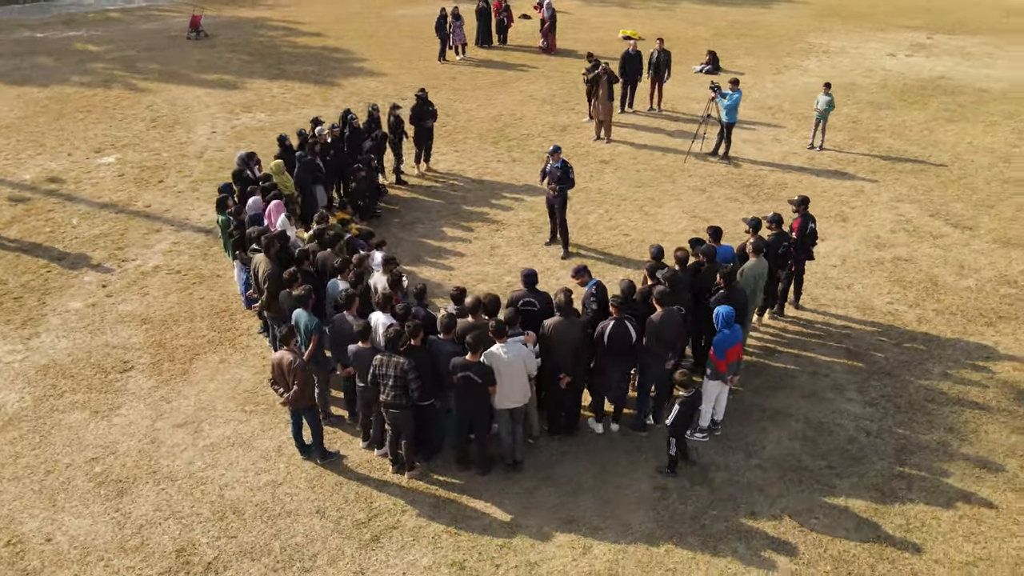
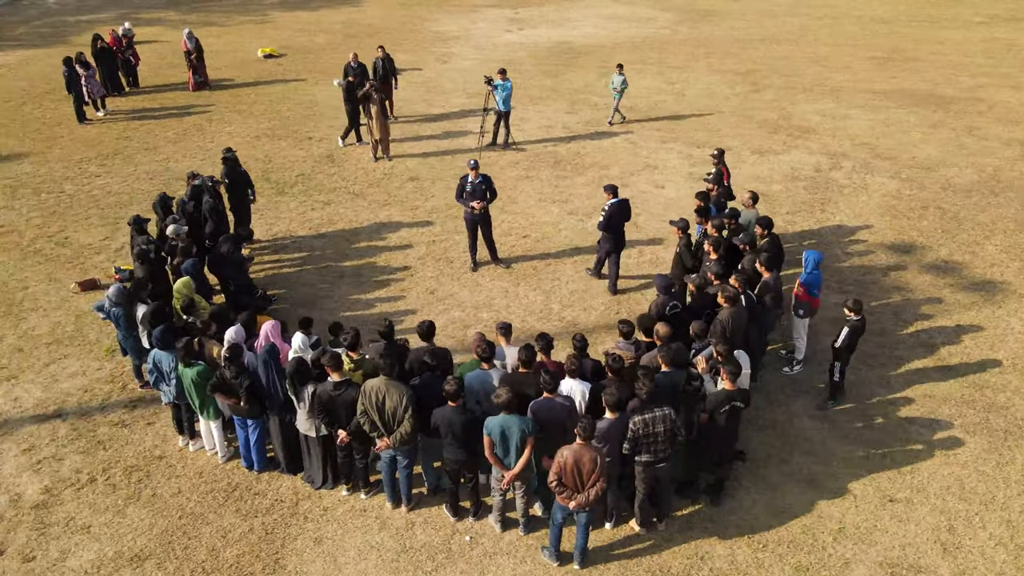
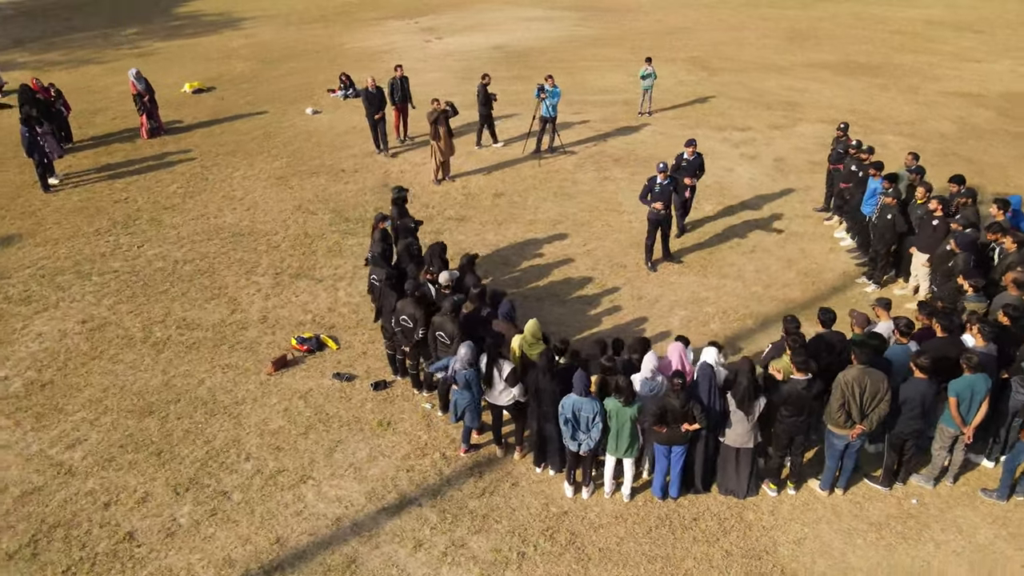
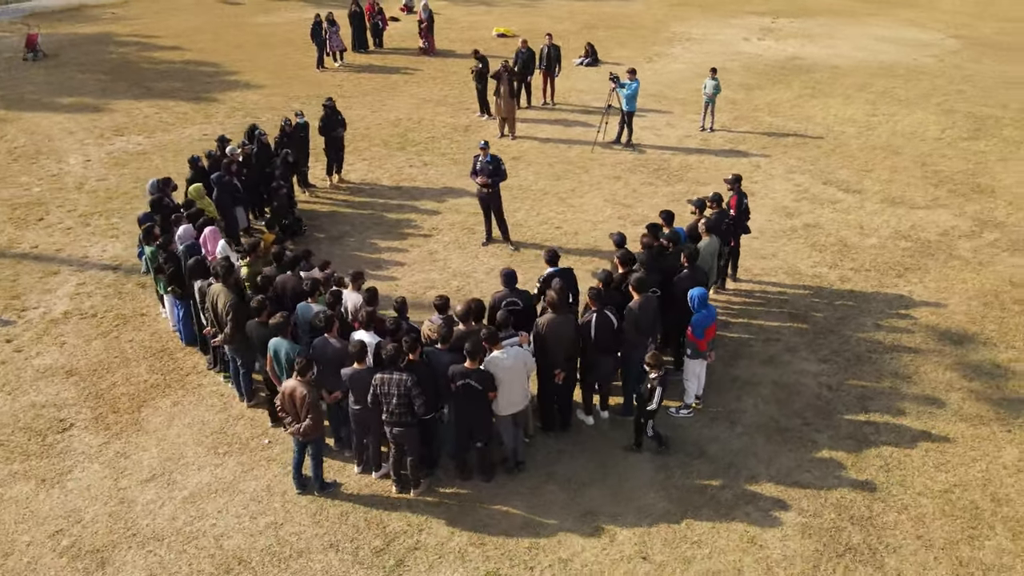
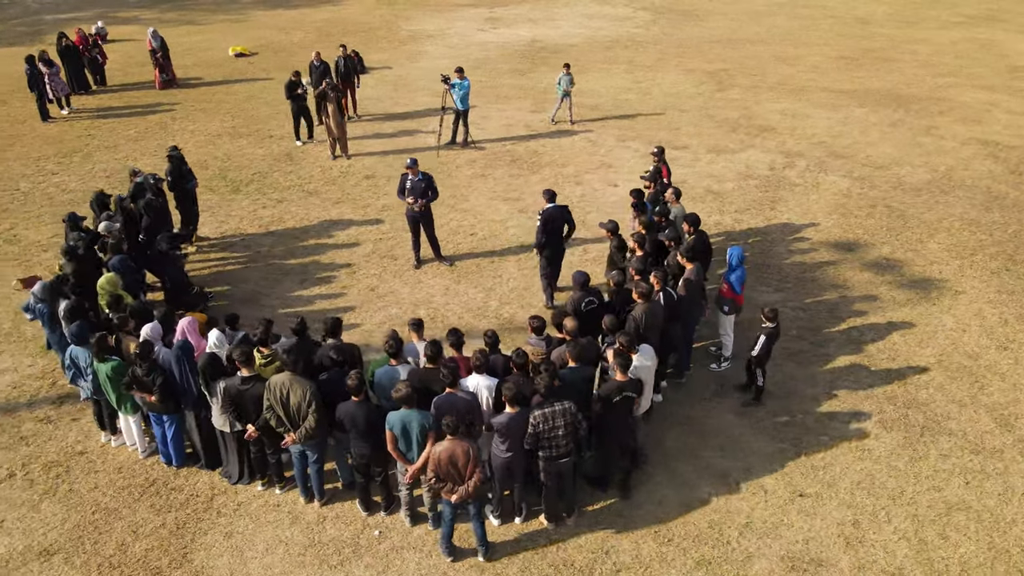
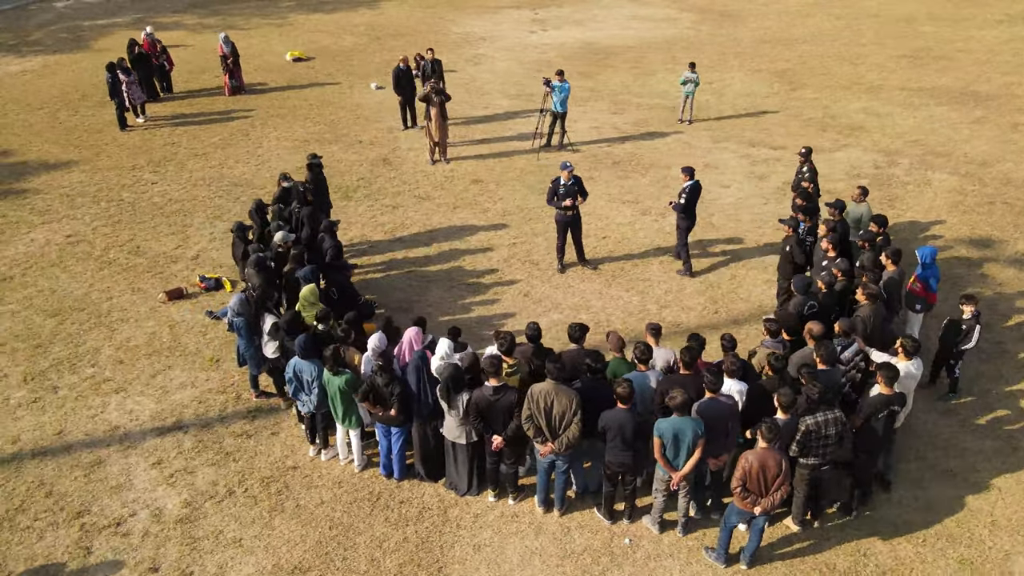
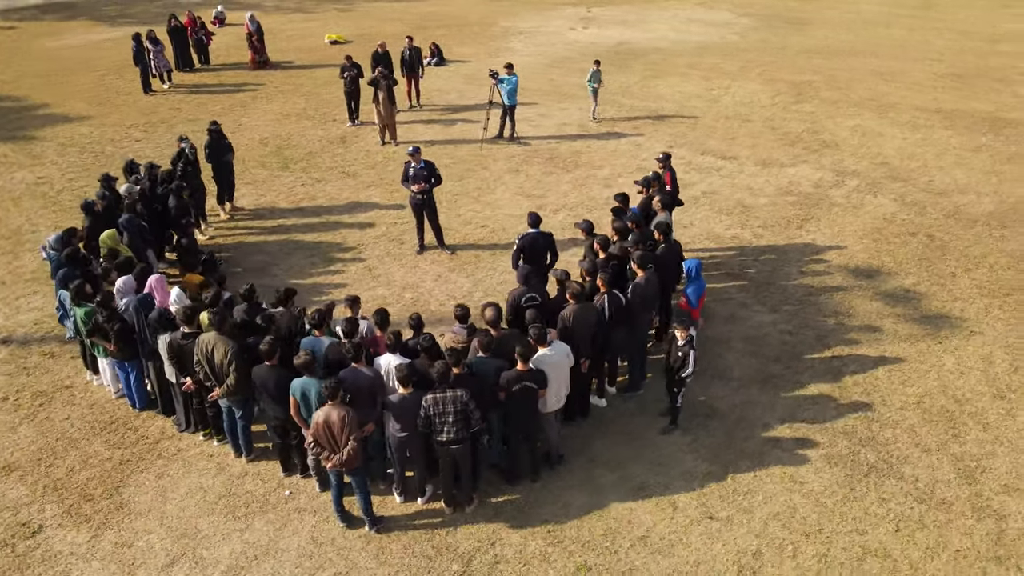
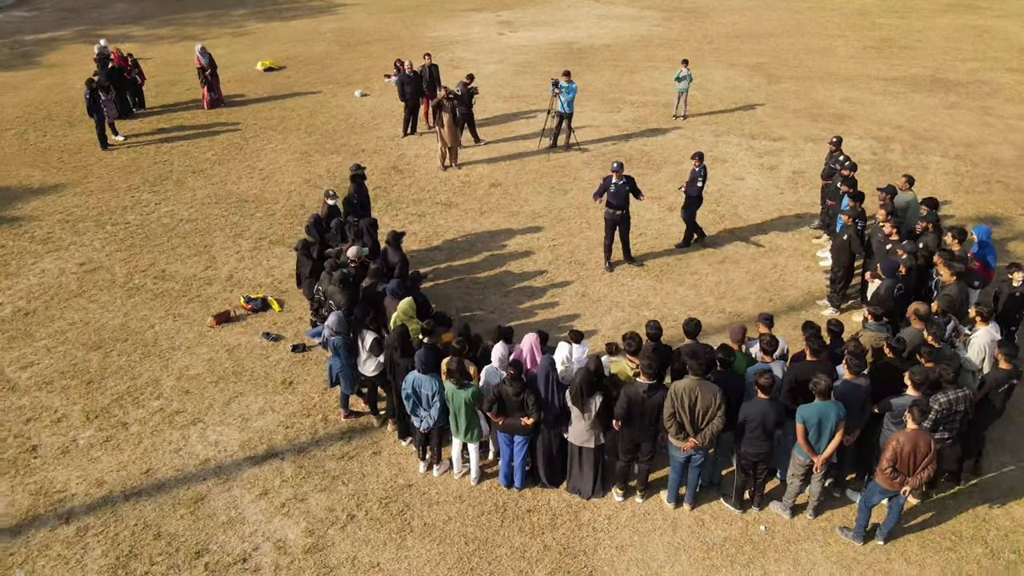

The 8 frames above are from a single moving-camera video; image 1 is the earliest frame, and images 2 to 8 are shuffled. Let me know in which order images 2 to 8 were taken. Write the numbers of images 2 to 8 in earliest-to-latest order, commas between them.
4, 7, 5, 2, 6, 8, 3
